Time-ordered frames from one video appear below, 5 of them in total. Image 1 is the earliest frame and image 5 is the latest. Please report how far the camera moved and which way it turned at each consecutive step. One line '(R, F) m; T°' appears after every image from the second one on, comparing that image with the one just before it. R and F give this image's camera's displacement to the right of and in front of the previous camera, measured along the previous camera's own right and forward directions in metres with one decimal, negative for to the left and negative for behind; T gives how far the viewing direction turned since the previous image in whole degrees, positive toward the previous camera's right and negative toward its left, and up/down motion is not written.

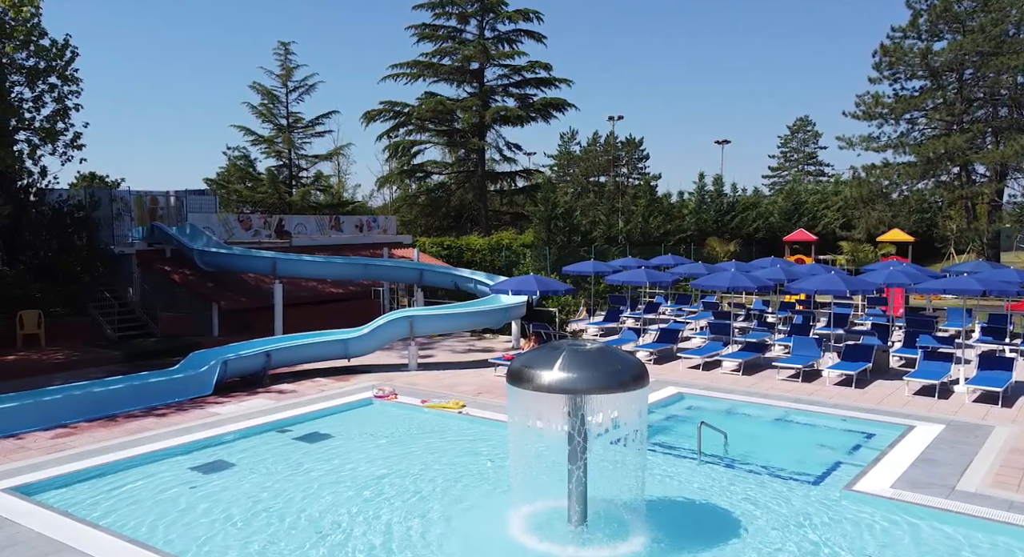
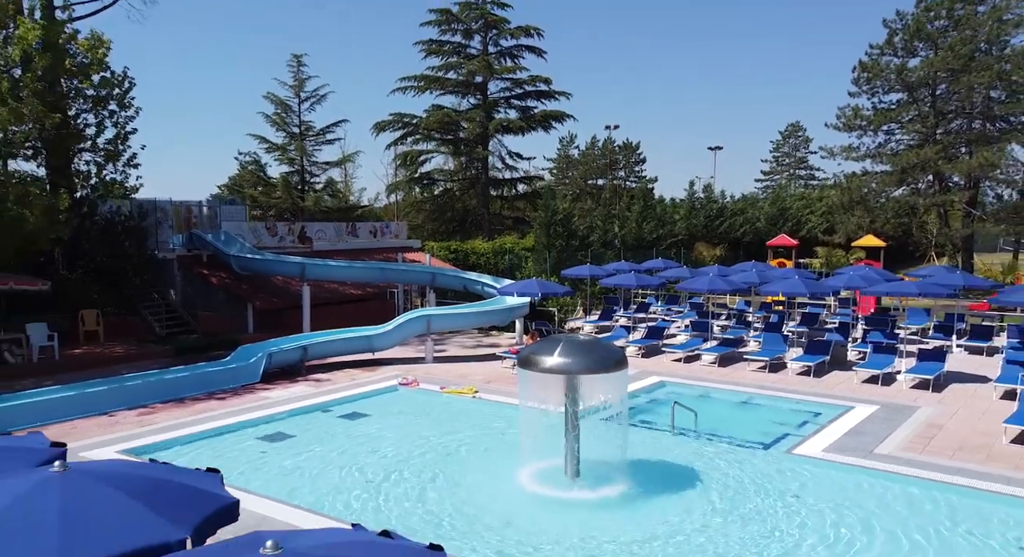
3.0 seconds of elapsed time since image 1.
(-0.1, -2.4) m; 0°
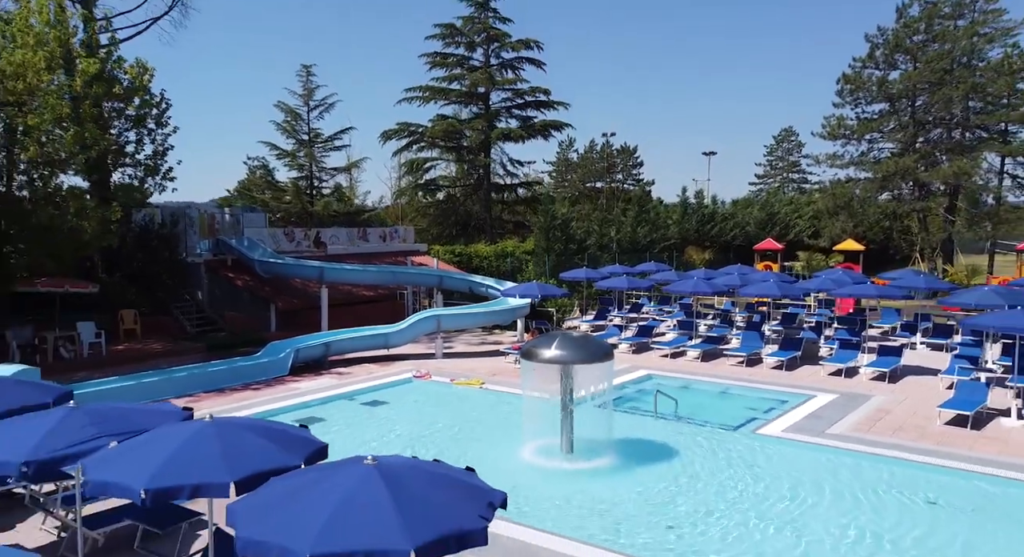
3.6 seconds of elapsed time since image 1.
(-0.1, -2.0) m; 0°
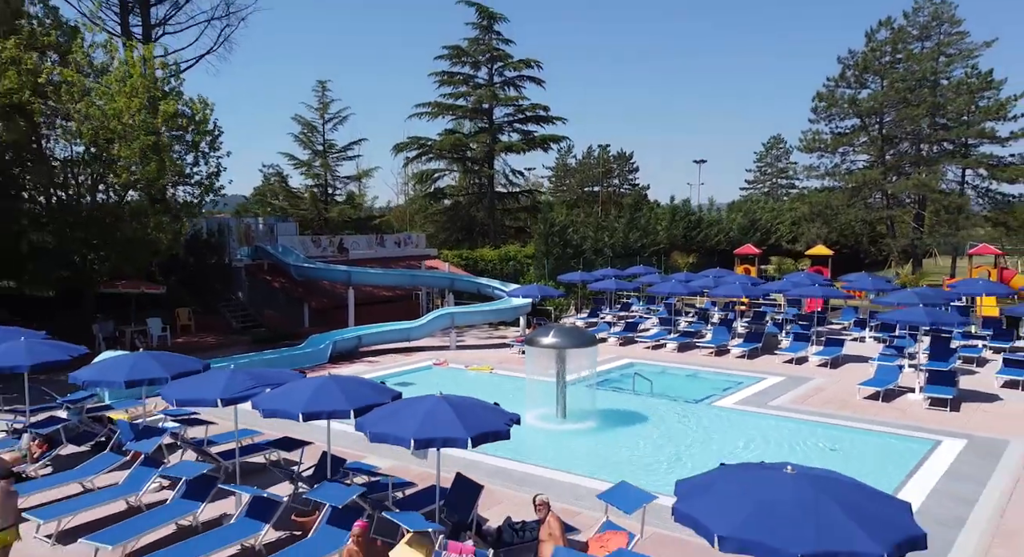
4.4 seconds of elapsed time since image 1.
(-0.1, -3.5) m; 0°
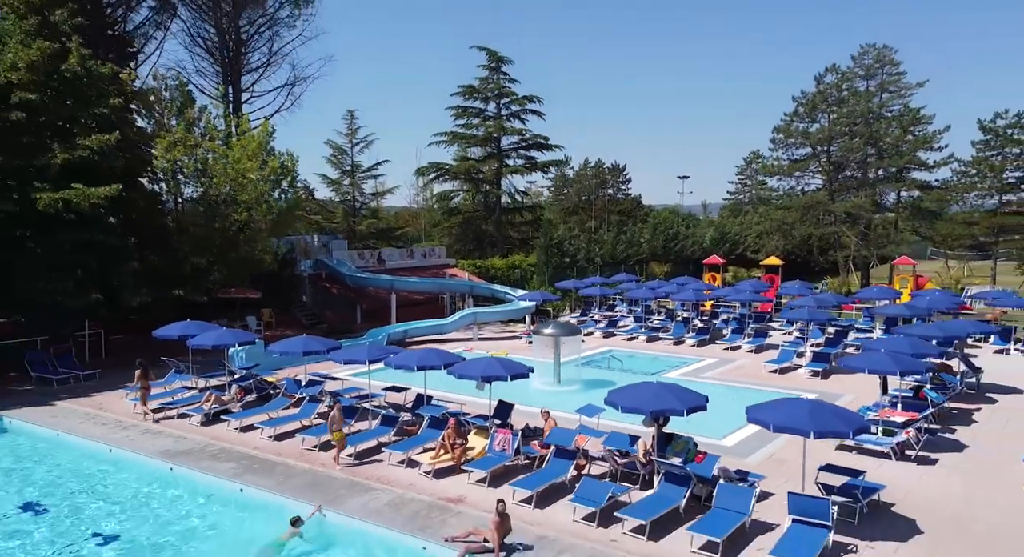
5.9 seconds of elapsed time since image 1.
(-0.4, -7.7) m; 0°
